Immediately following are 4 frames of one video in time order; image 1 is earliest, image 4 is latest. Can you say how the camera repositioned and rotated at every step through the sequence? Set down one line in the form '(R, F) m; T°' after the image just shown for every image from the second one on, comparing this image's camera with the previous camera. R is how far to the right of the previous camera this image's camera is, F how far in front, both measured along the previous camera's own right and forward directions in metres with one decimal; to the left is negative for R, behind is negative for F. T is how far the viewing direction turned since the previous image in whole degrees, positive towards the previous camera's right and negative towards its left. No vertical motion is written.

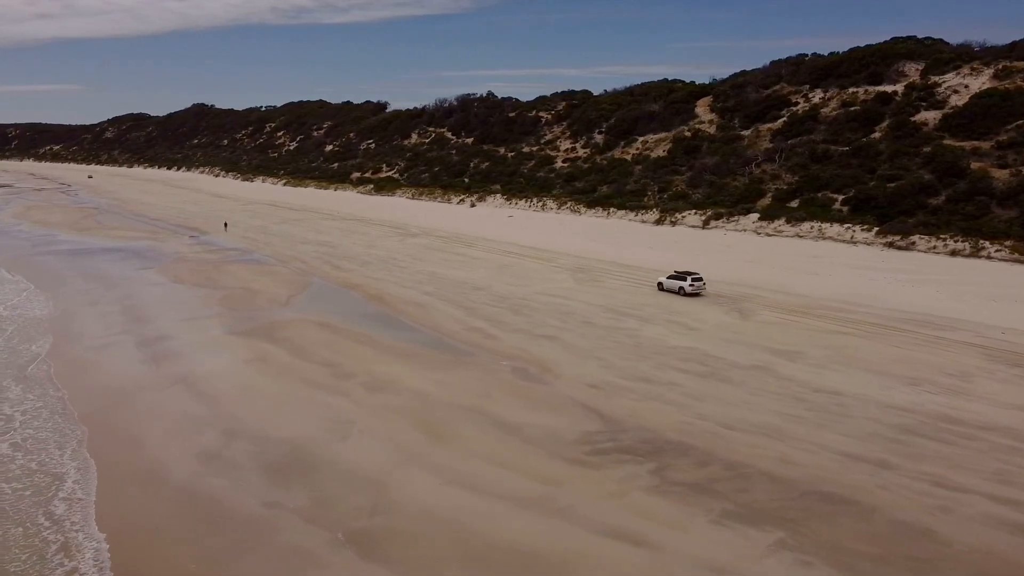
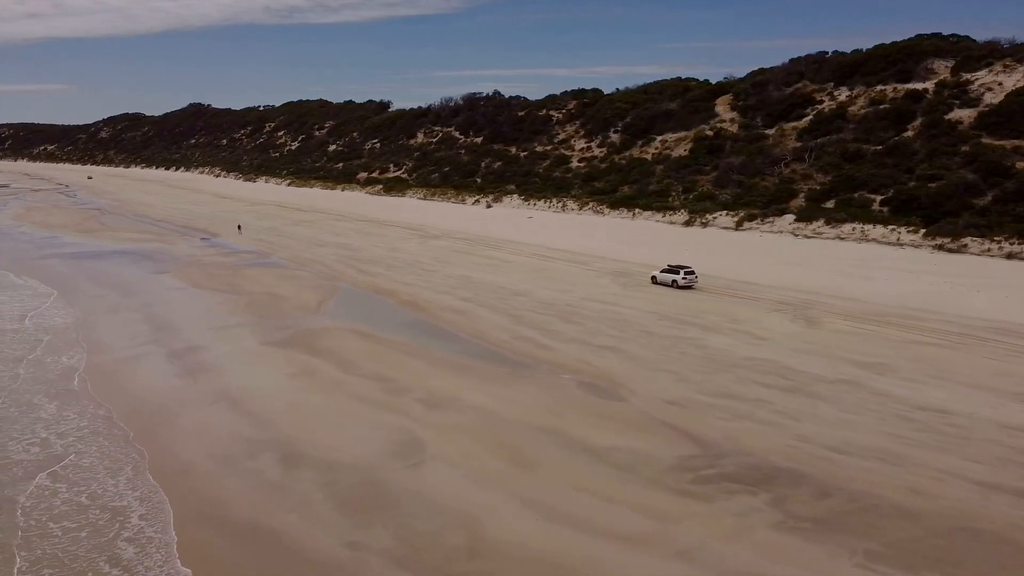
(-1.1, +0.9) m; 0°
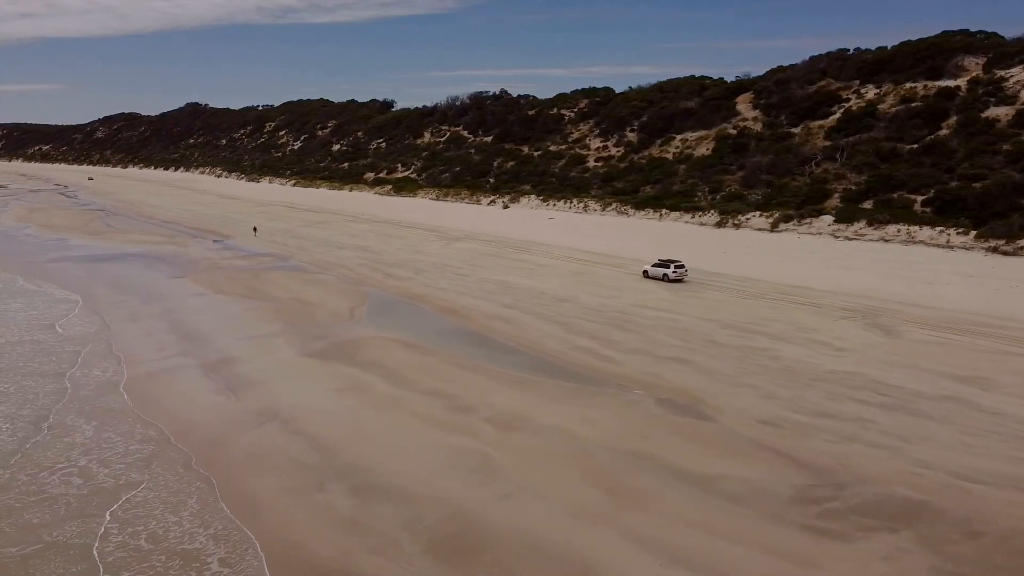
(-1.1, +0.9) m; 0°
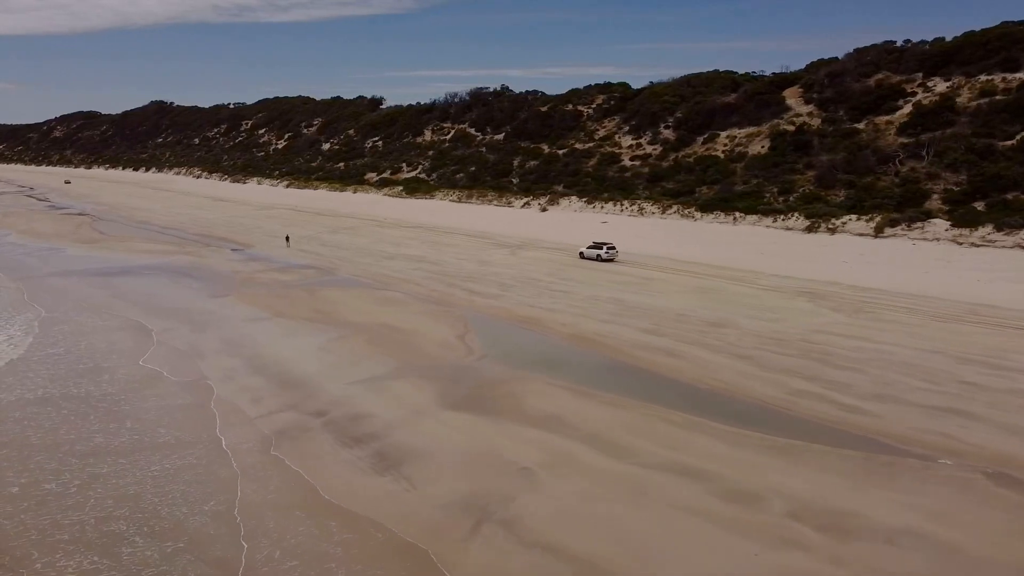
(-3.2, +3.1) m; +3°
